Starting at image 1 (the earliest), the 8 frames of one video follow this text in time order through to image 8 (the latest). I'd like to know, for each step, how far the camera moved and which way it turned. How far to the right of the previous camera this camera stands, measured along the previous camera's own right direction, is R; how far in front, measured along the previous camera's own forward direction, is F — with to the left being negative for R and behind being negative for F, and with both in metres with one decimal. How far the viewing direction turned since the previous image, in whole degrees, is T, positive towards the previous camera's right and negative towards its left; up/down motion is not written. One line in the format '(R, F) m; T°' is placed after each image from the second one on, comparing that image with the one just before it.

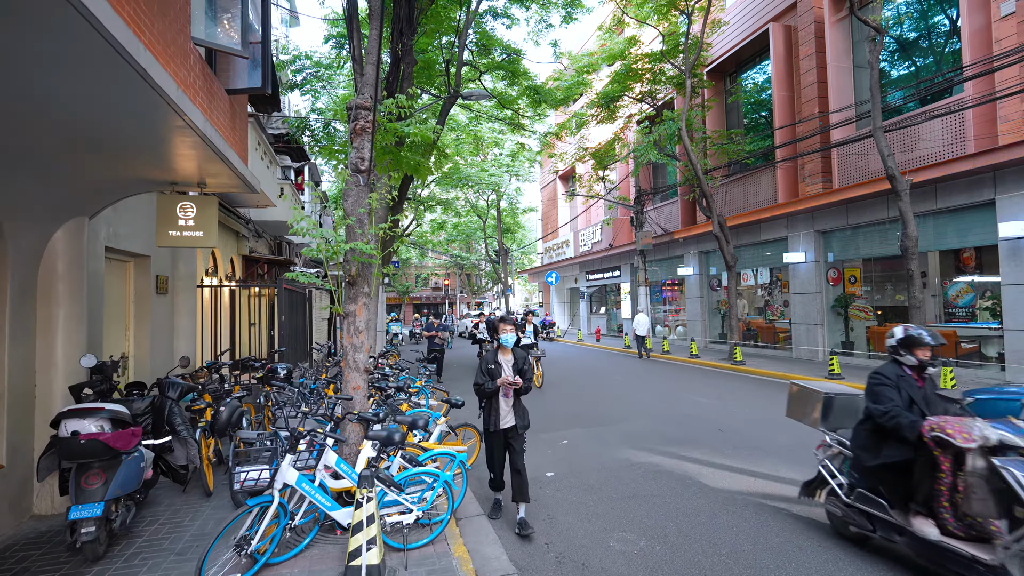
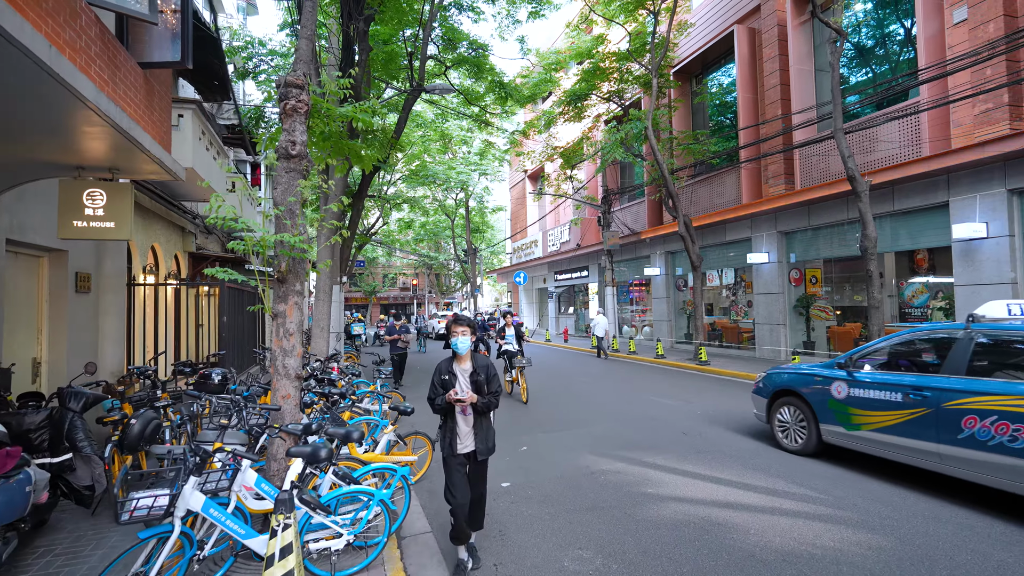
(+0.2, +0.3) m; +3°
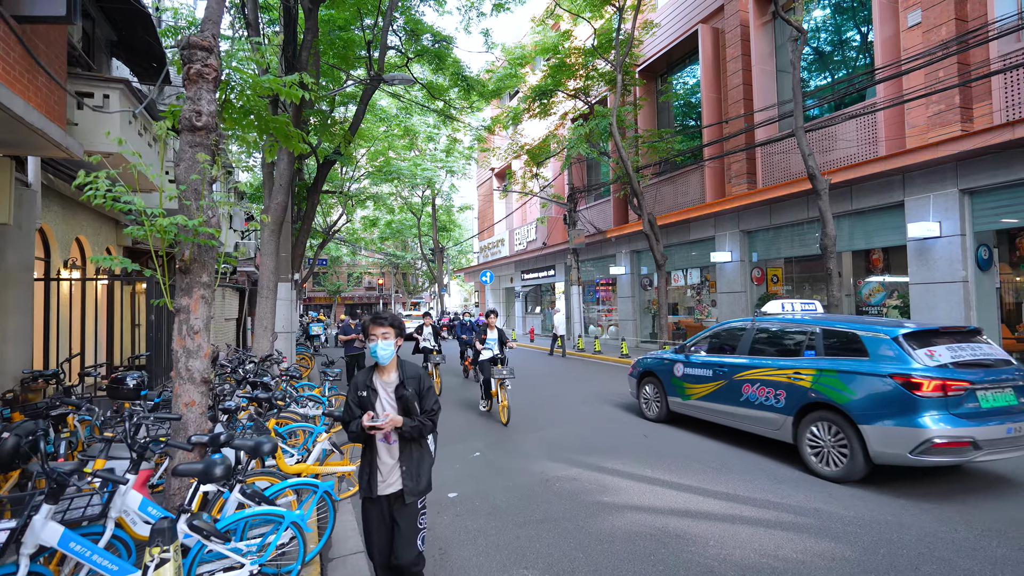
(+0.2, +0.4) m; +3°
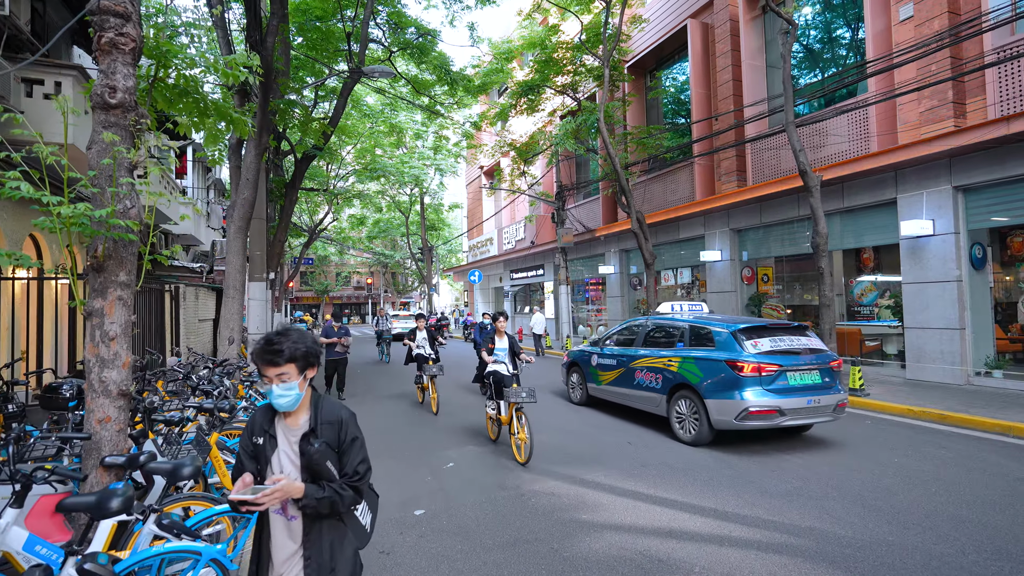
(+0.2, +0.4) m; +1°
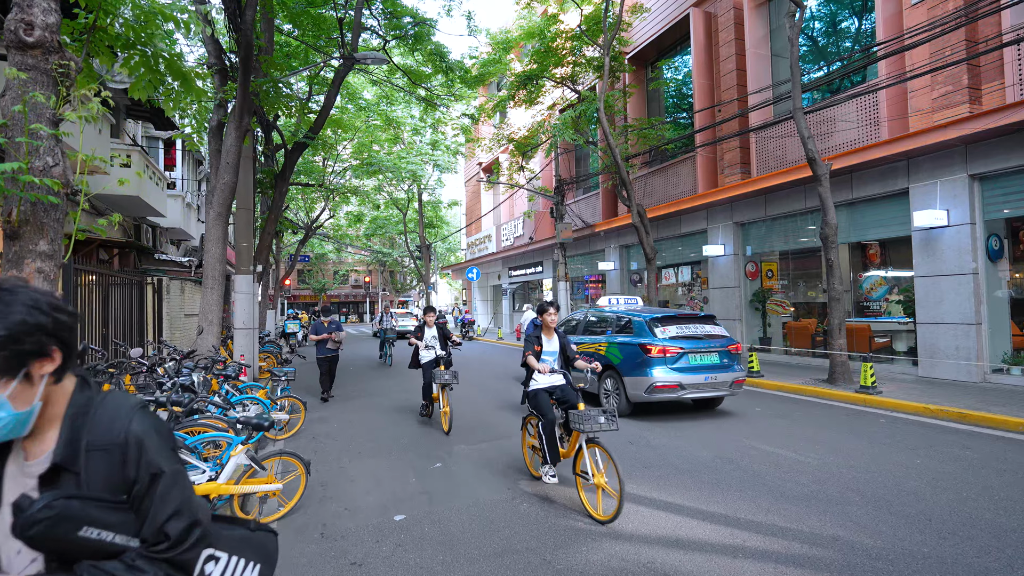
(+0.1, +0.4) m; 0°
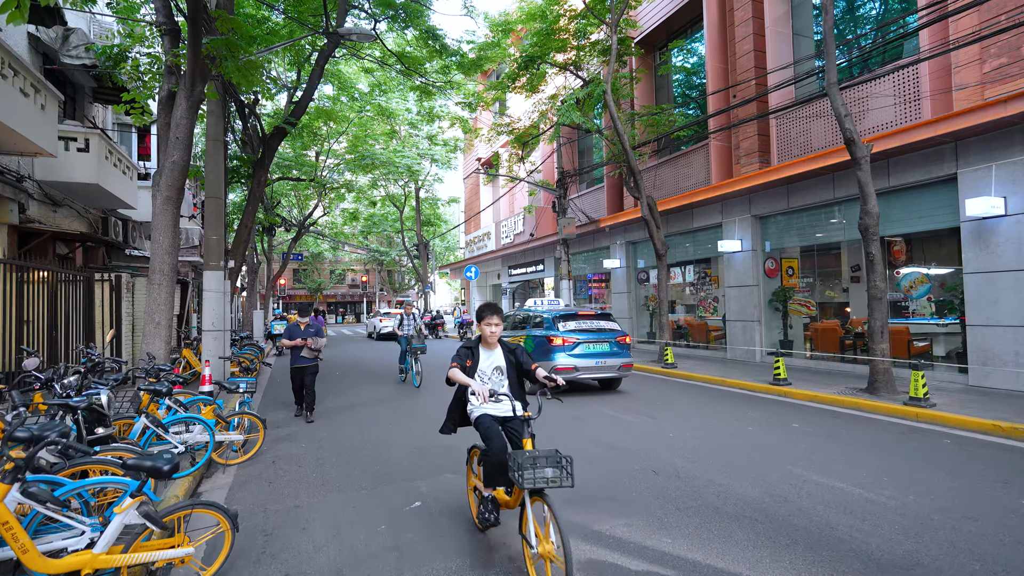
(0.0, +1.1) m; 0°
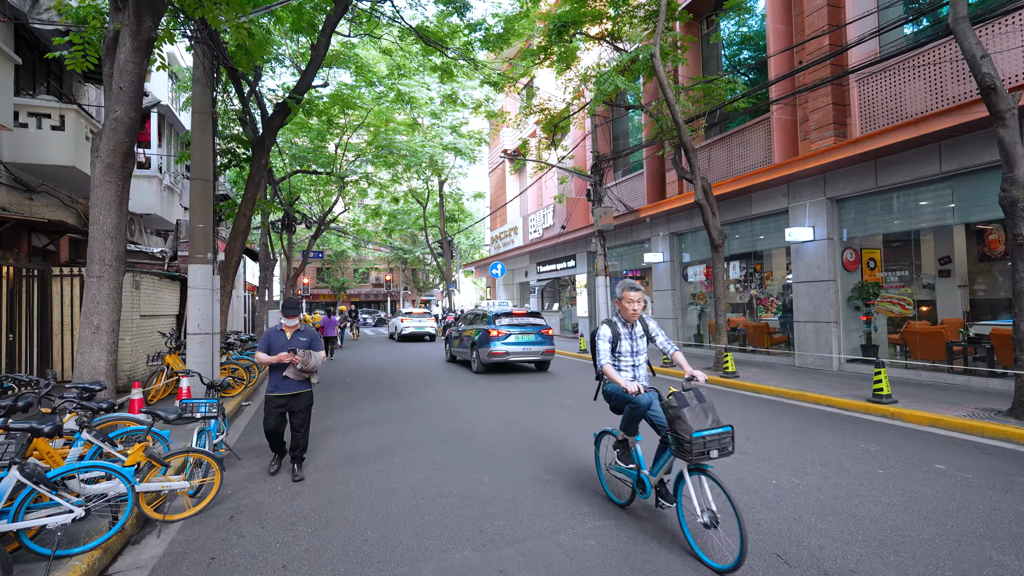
(-0.2, +1.7) m; -3°
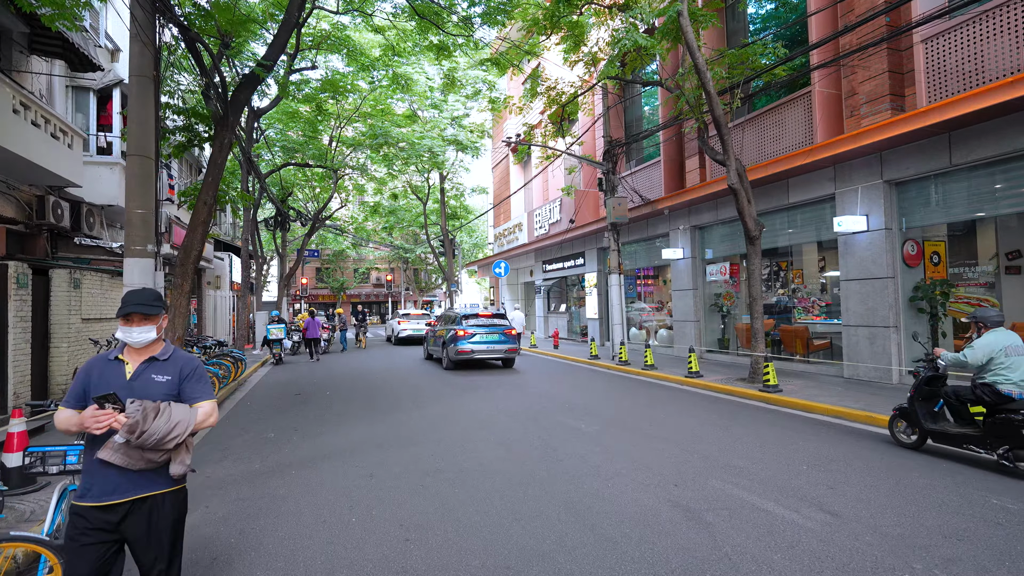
(0.0, +1.6) m; -1°
